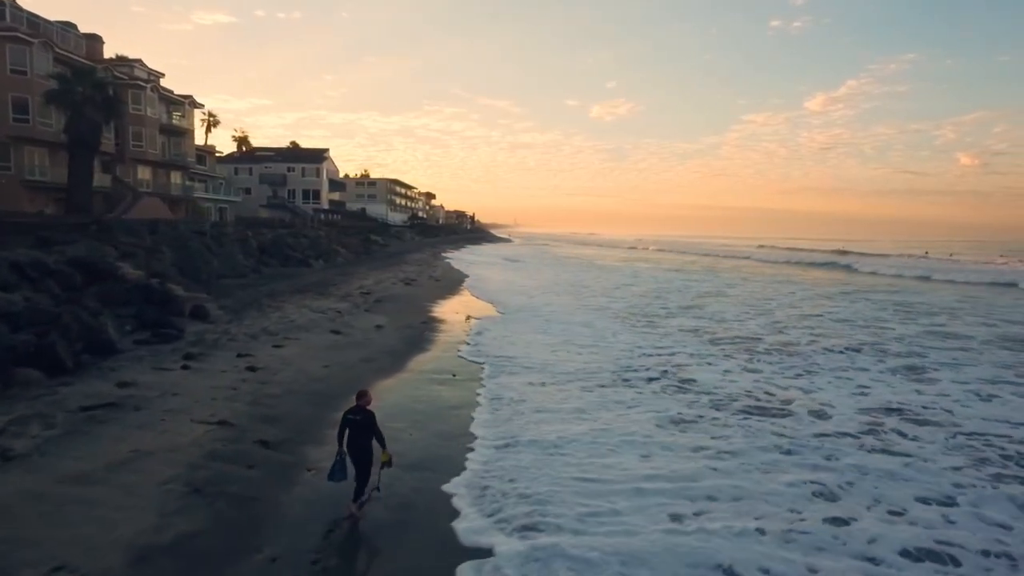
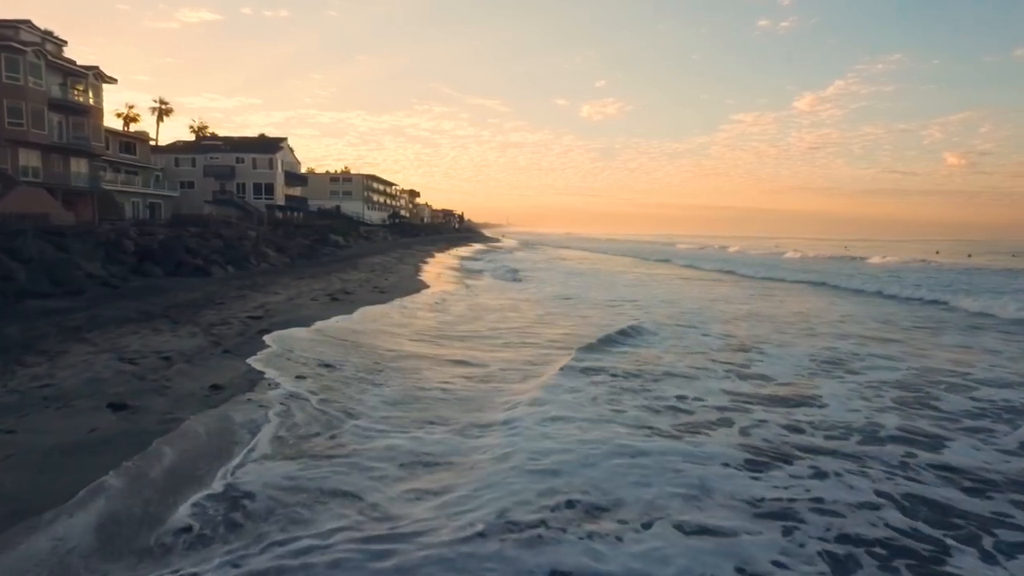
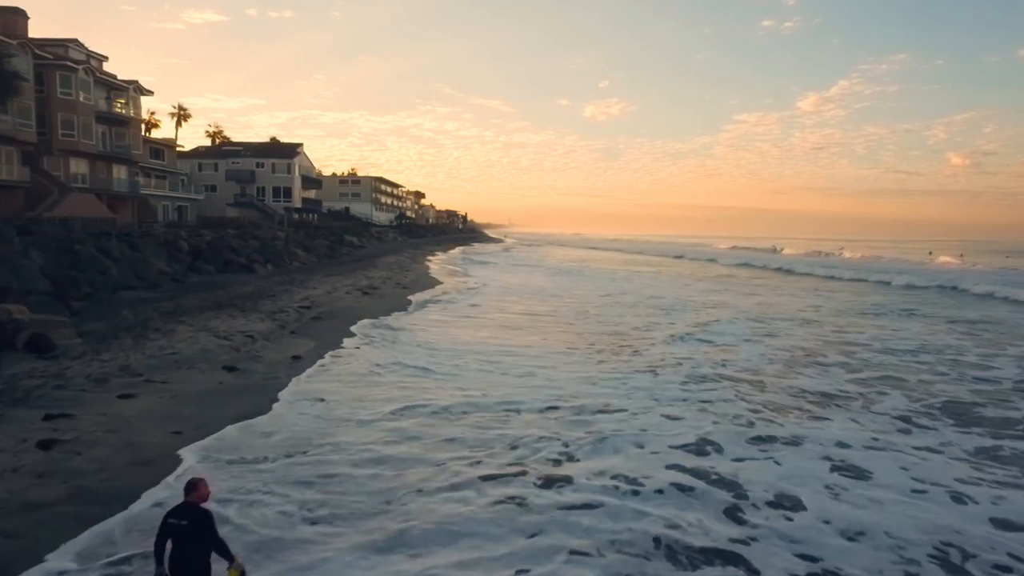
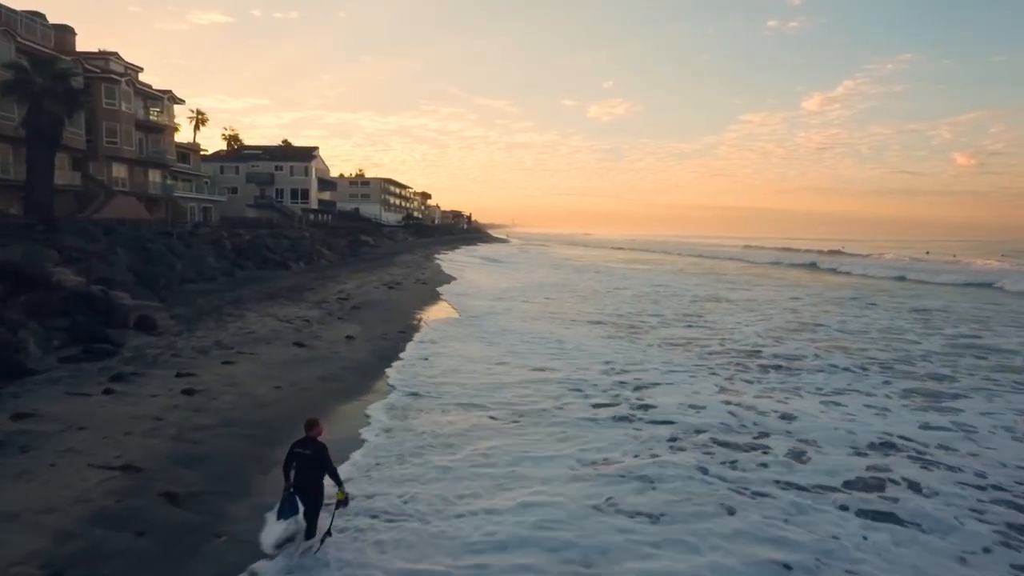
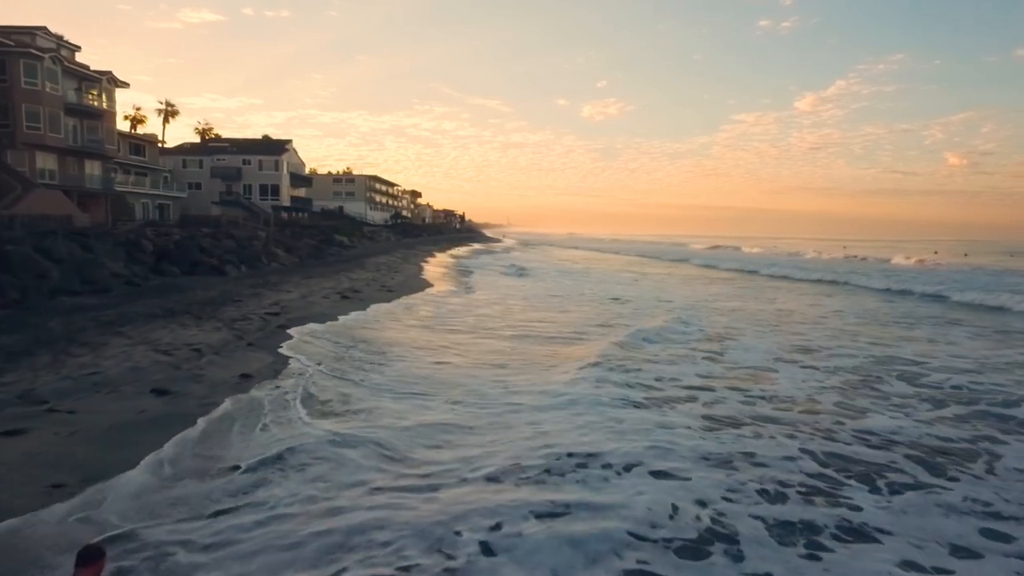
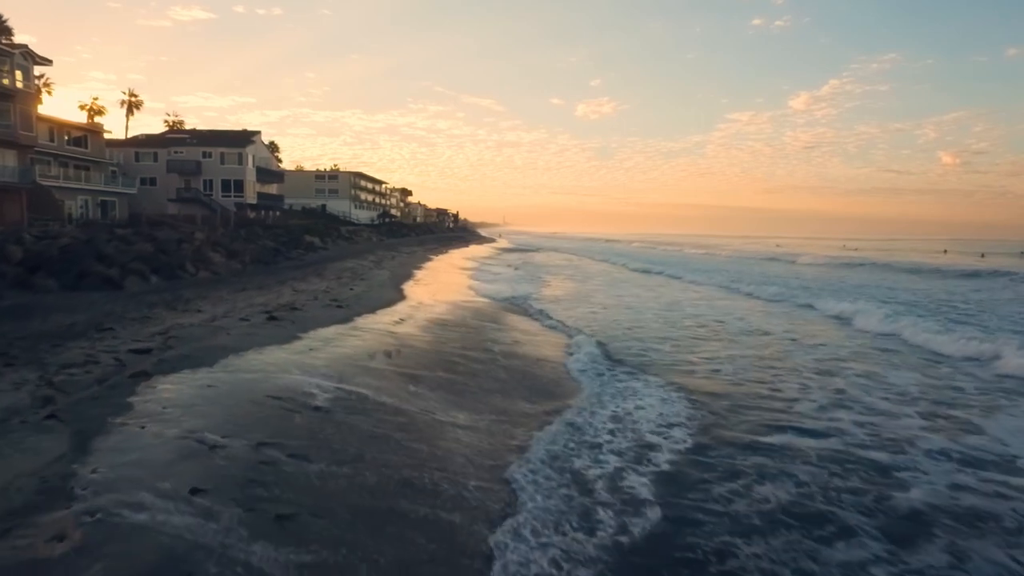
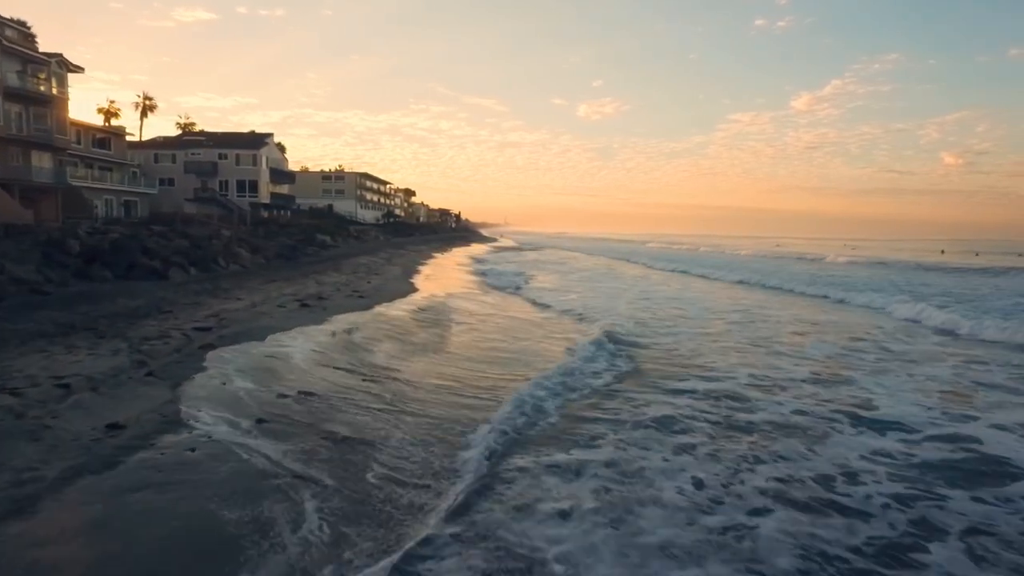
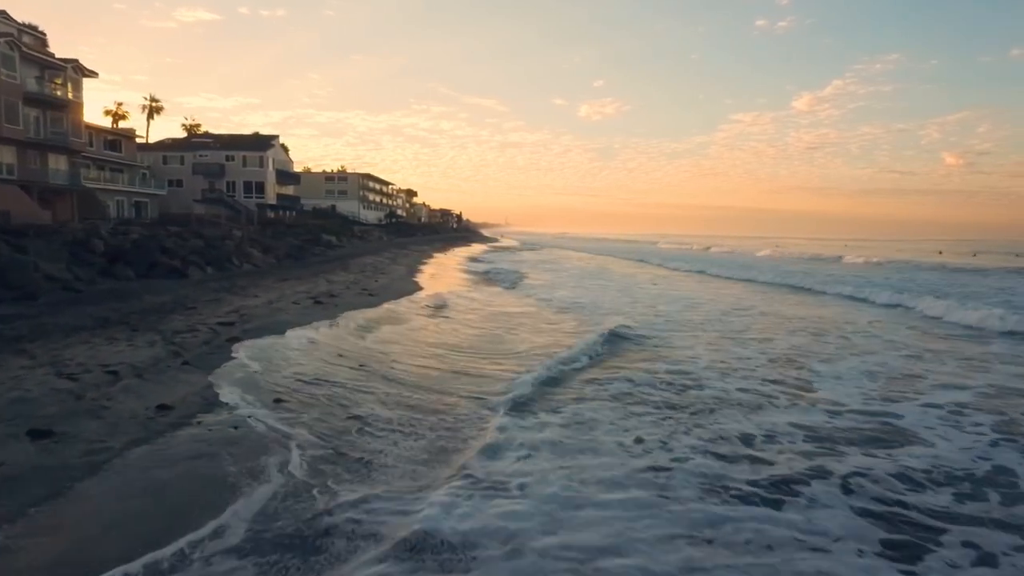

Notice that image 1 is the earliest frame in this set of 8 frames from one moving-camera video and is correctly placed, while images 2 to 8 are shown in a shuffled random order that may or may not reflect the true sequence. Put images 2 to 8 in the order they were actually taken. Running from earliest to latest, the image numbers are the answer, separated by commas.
4, 3, 5, 2, 8, 7, 6
